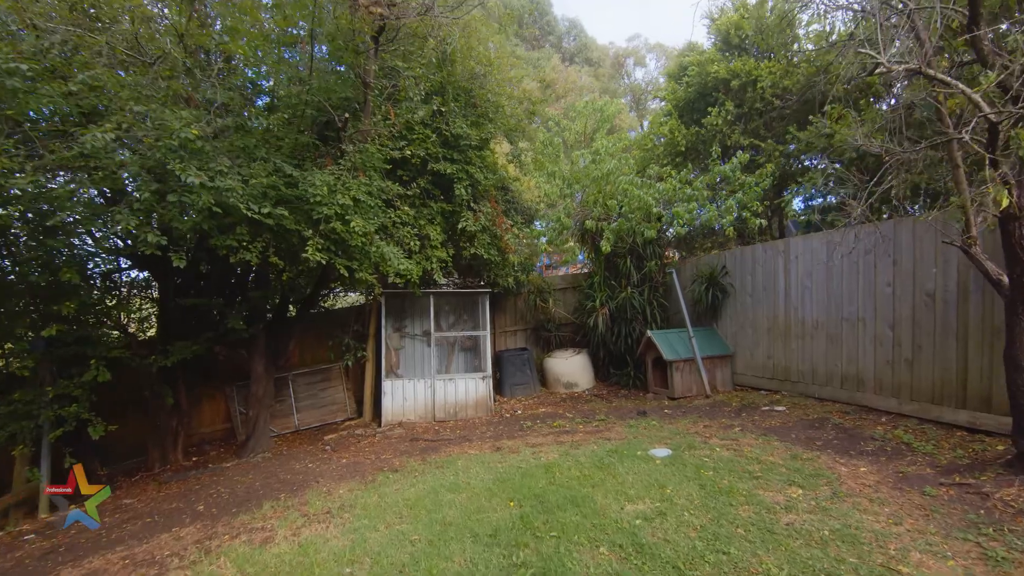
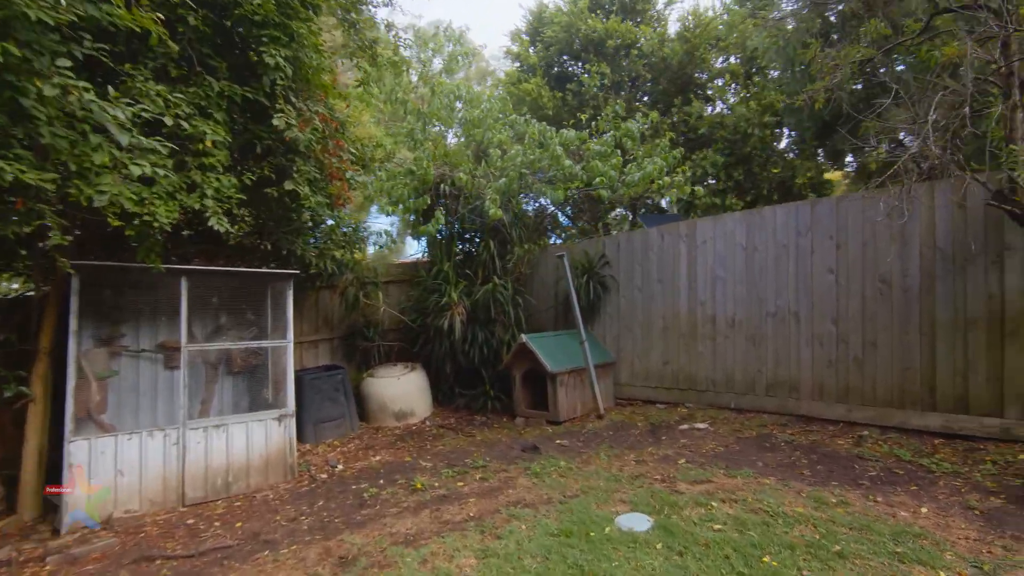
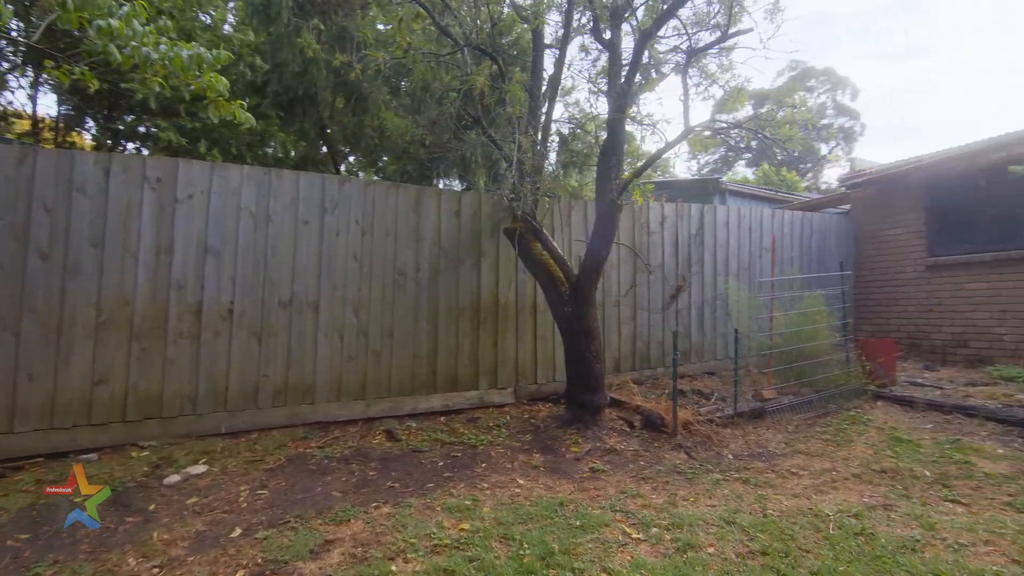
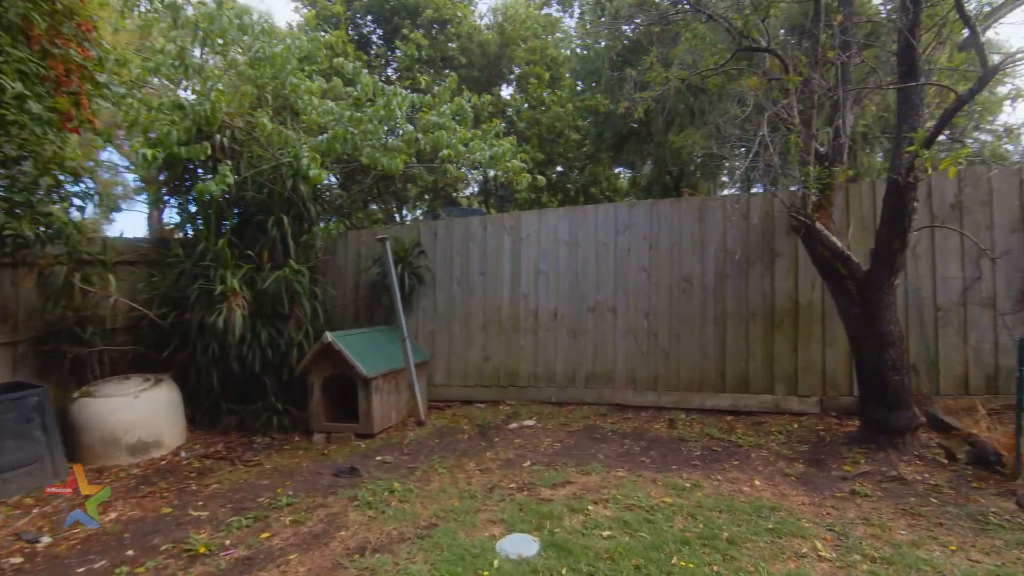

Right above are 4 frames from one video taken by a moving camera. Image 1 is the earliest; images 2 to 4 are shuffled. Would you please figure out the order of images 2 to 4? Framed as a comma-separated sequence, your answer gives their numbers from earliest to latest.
2, 4, 3
